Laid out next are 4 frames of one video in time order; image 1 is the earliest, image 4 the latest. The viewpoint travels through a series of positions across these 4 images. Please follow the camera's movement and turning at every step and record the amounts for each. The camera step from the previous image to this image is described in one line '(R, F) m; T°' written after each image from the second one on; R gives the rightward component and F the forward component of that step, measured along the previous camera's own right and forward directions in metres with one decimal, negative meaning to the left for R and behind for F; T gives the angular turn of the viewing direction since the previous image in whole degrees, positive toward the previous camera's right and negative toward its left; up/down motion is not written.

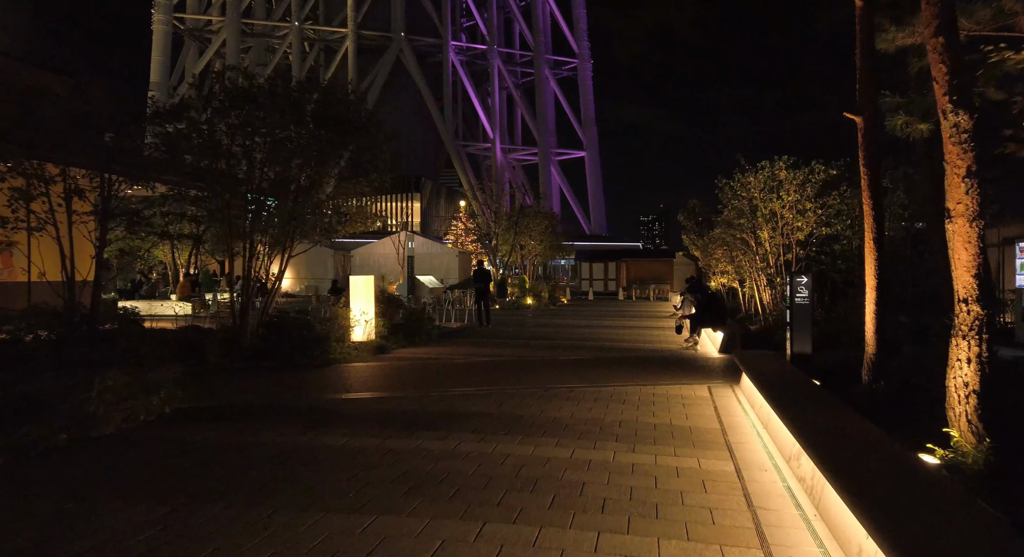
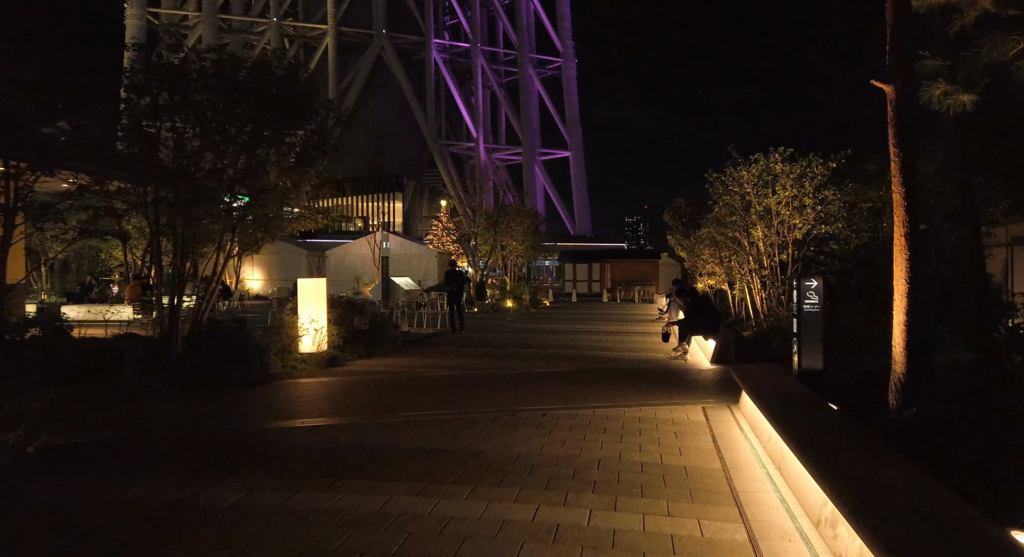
(+0.2, +1.3) m; +1°
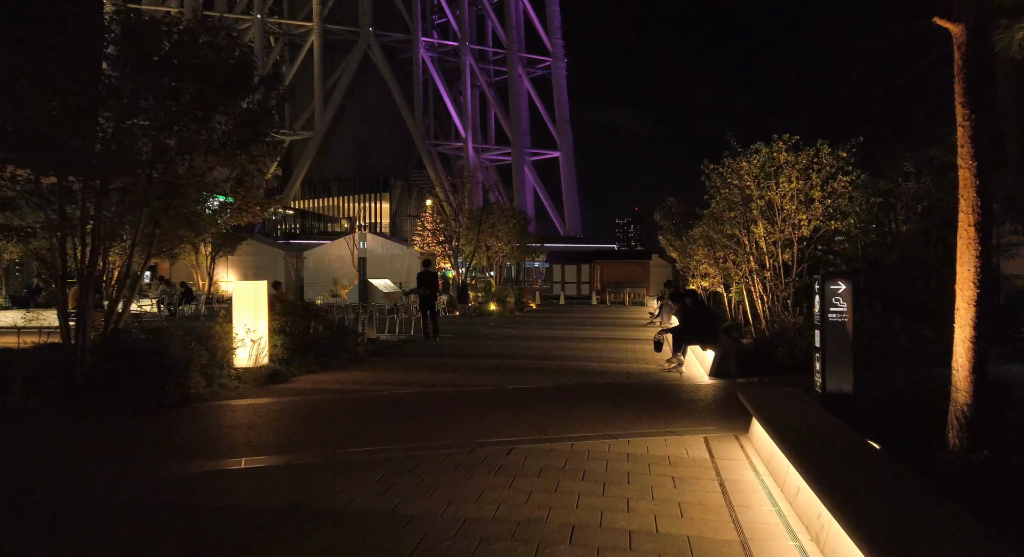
(+0.3, +1.5) m; +1°
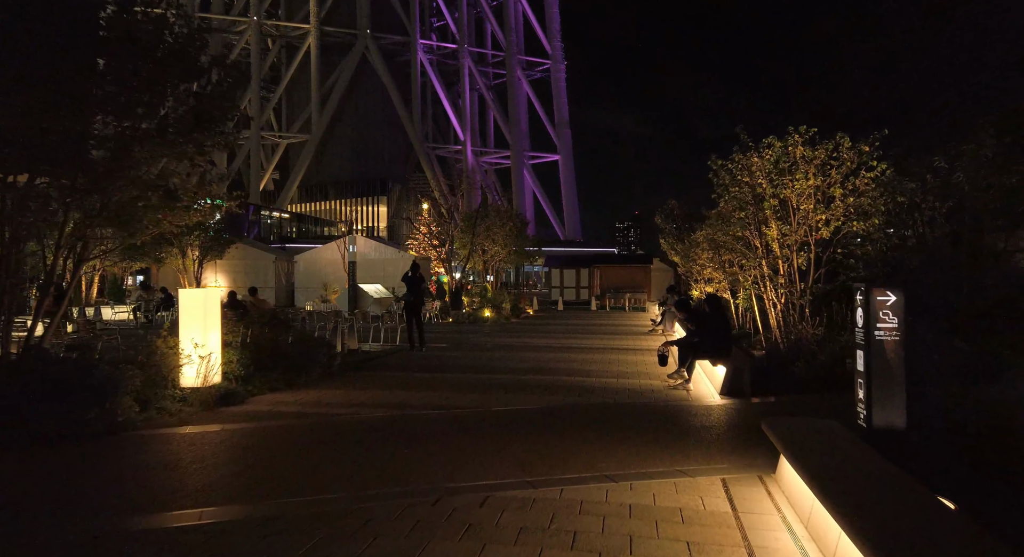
(+0.2, +1.1) m; 0°
